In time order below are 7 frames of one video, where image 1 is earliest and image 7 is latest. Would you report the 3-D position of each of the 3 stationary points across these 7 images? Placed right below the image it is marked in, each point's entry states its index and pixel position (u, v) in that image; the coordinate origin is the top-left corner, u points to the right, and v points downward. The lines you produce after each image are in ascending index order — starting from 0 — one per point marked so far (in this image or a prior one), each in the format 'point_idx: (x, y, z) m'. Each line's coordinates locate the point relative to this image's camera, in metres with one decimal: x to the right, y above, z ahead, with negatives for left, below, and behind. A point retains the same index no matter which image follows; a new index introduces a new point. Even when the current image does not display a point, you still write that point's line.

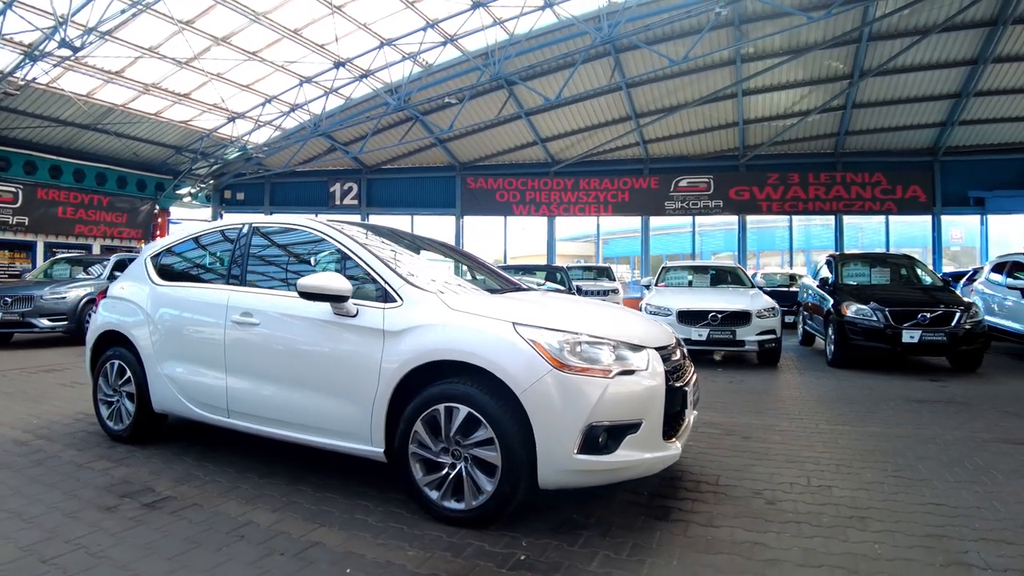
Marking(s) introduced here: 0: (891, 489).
0: (+2.8, -1.4, +4.5) m
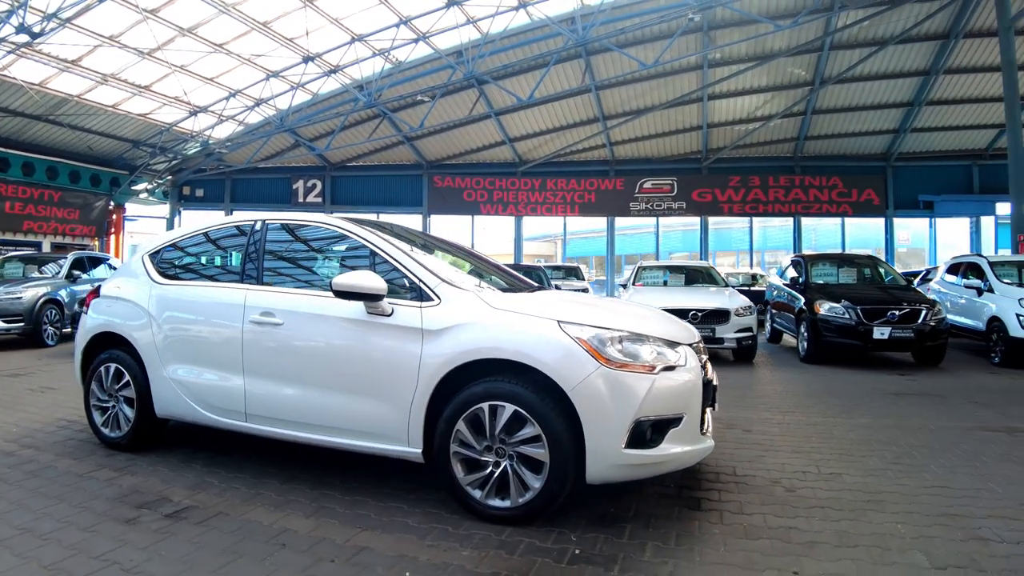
0: (+3.0, -1.4, +4.8) m
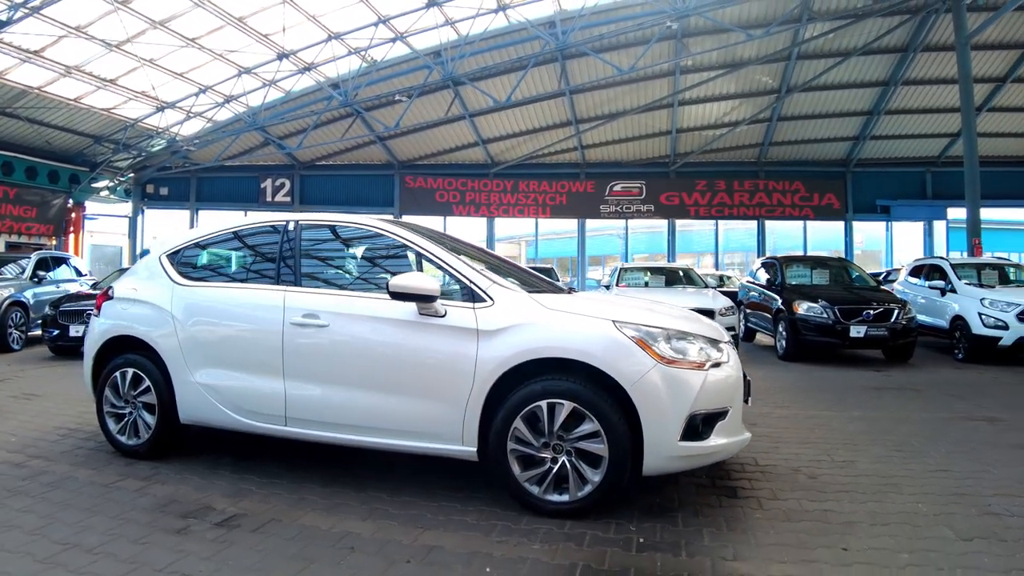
0: (+3.3, -1.4, +5.2) m
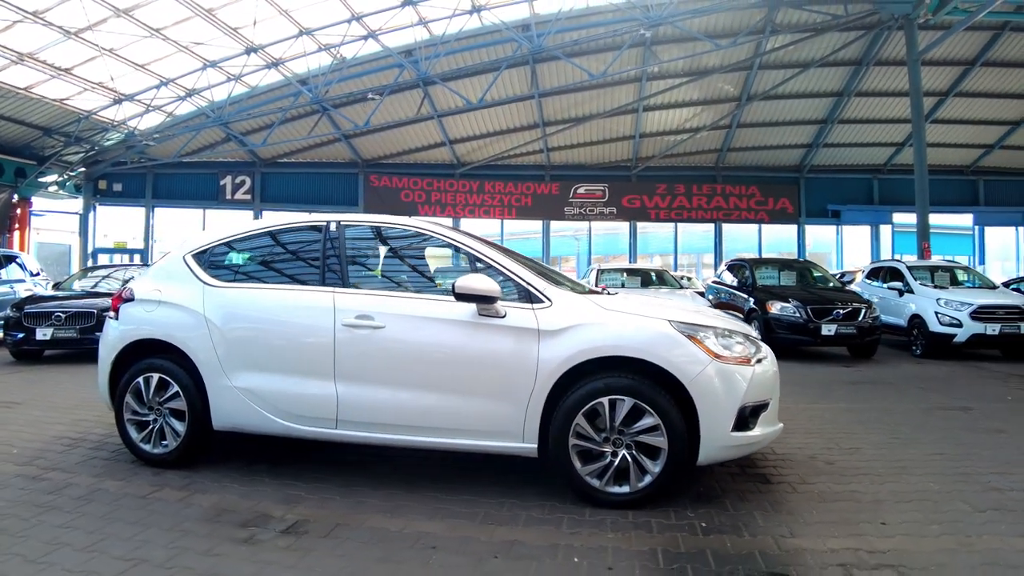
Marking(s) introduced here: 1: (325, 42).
0: (+3.6, -1.4, +5.7) m
1: (-4.1, +5.4, +13.7) m
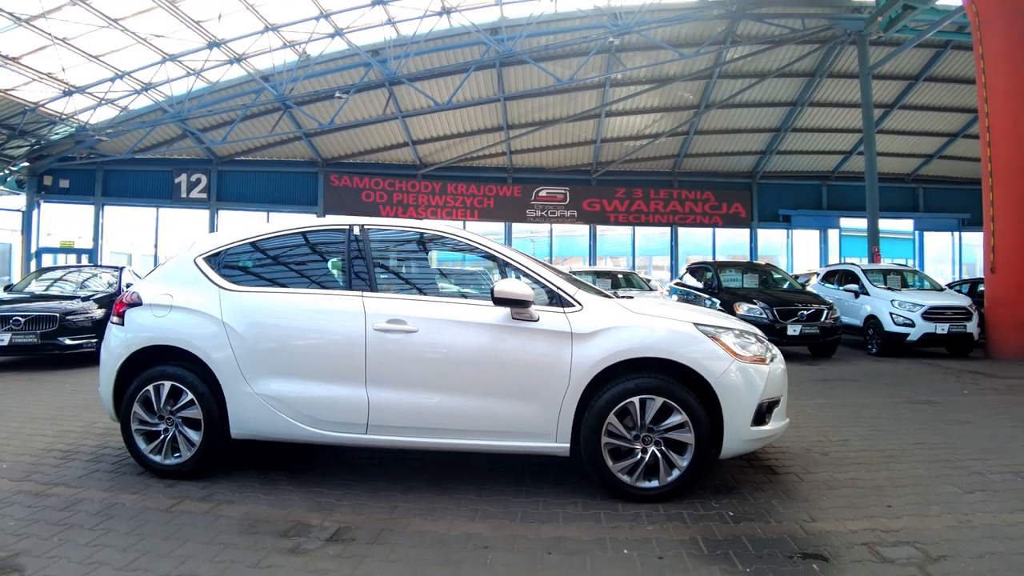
0: (+3.7, -1.4, +6.2) m
1: (-4.8, +5.4, +13.4) m
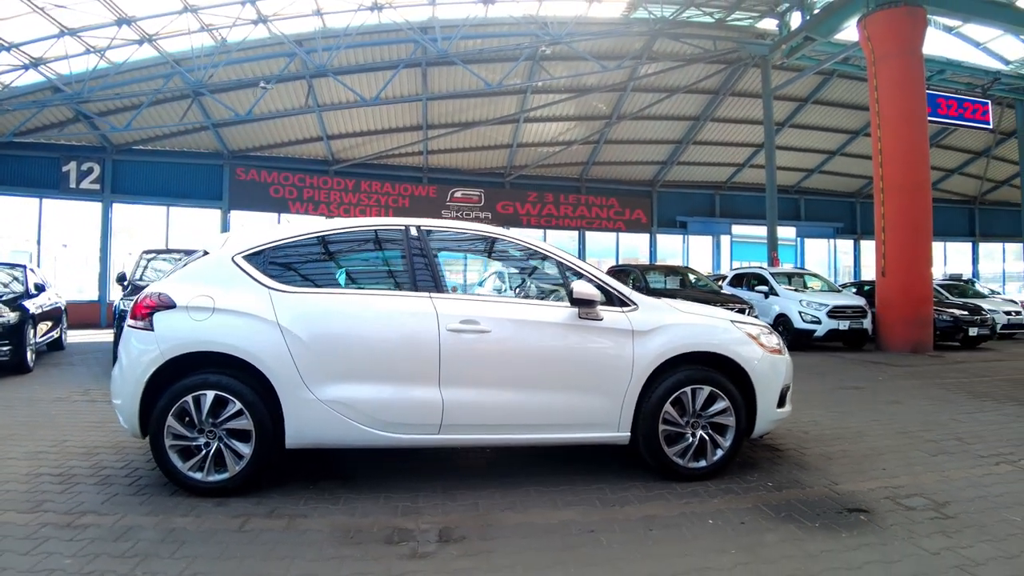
0: (+3.8, -1.4, +7.3) m
1: (-6.0, +5.3, +12.5) m
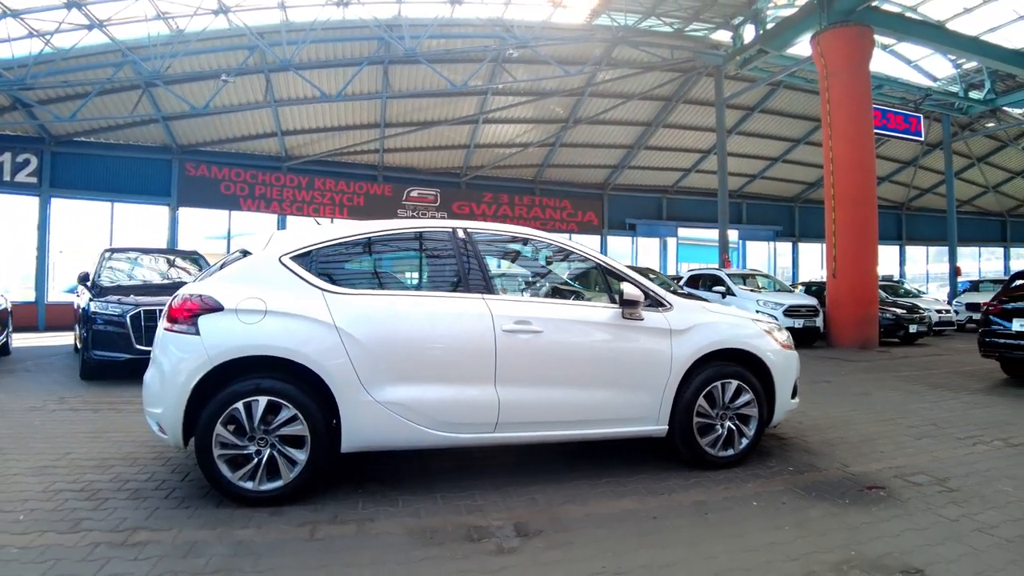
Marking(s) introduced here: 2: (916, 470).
0: (+3.9, -1.4, +7.9) m
1: (-6.6, +5.3, +11.9) m
2: (+3.5, -1.6, +5.4) m
